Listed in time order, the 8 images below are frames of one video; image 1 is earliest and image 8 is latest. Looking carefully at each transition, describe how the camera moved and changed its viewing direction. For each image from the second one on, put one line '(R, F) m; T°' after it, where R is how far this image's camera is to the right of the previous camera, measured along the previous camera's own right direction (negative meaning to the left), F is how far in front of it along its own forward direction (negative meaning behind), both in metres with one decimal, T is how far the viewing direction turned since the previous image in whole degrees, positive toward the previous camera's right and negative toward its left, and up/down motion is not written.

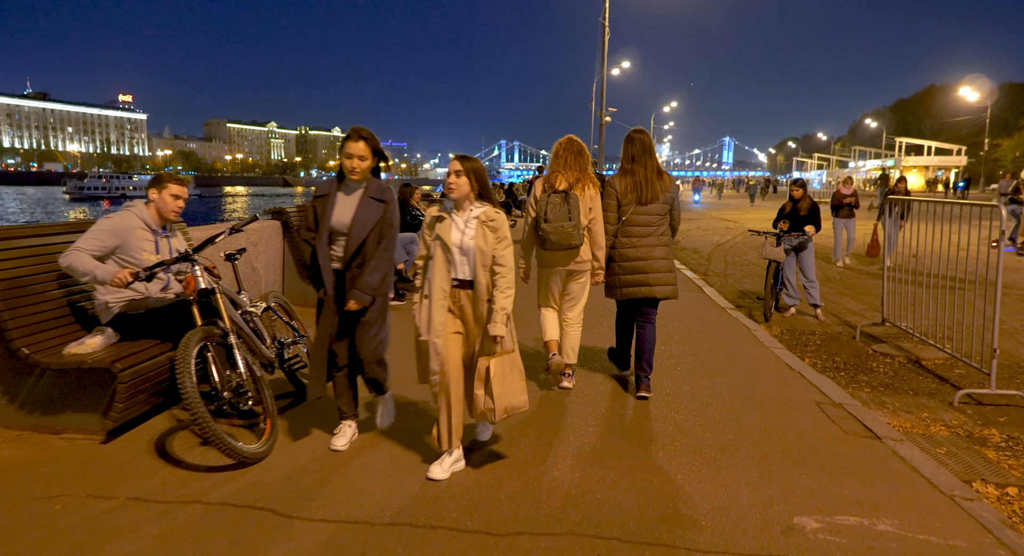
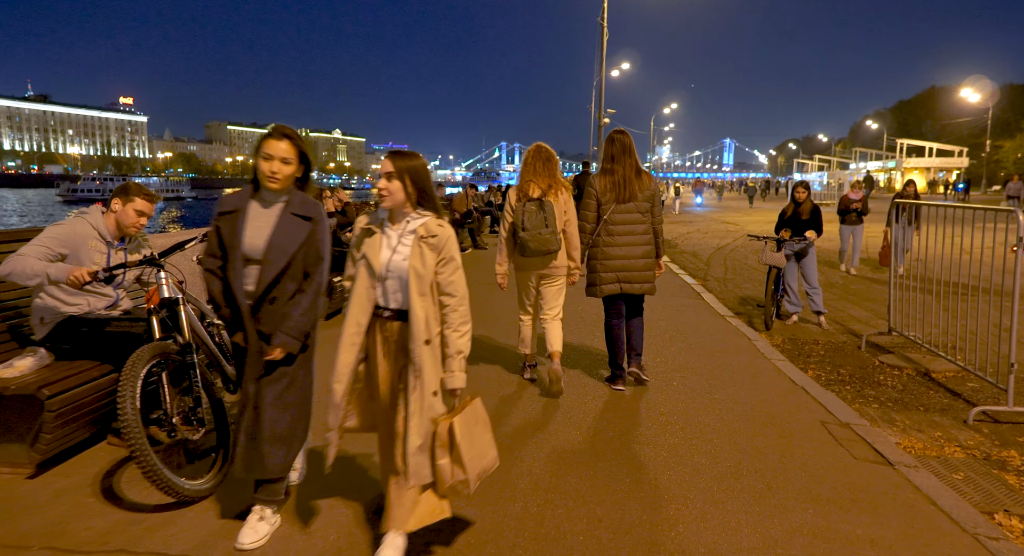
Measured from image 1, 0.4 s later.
(+0.1, +0.3) m; 0°
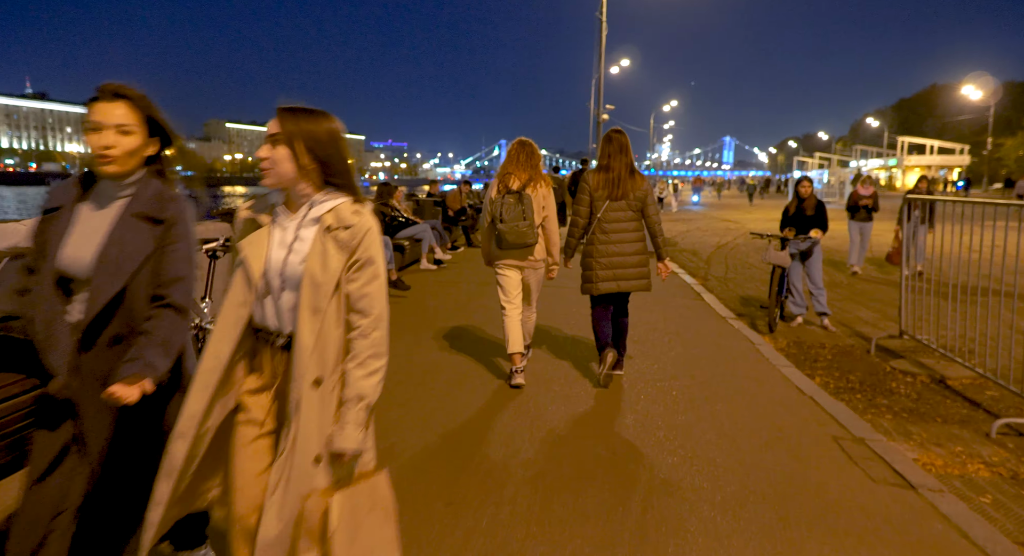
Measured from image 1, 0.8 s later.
(+0.1, +0.3) m; 0°
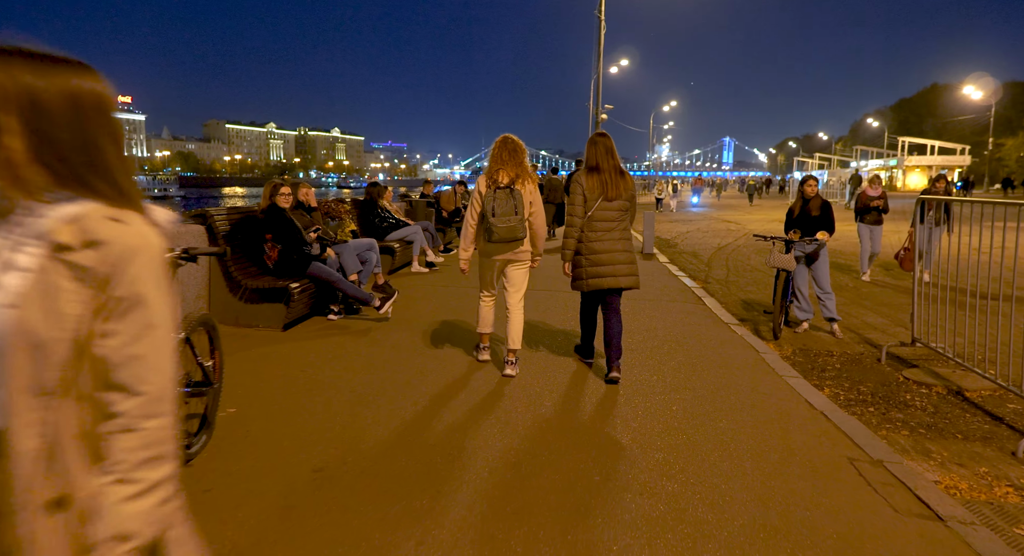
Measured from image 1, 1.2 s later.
(+0.1, +0.3) m; 0°
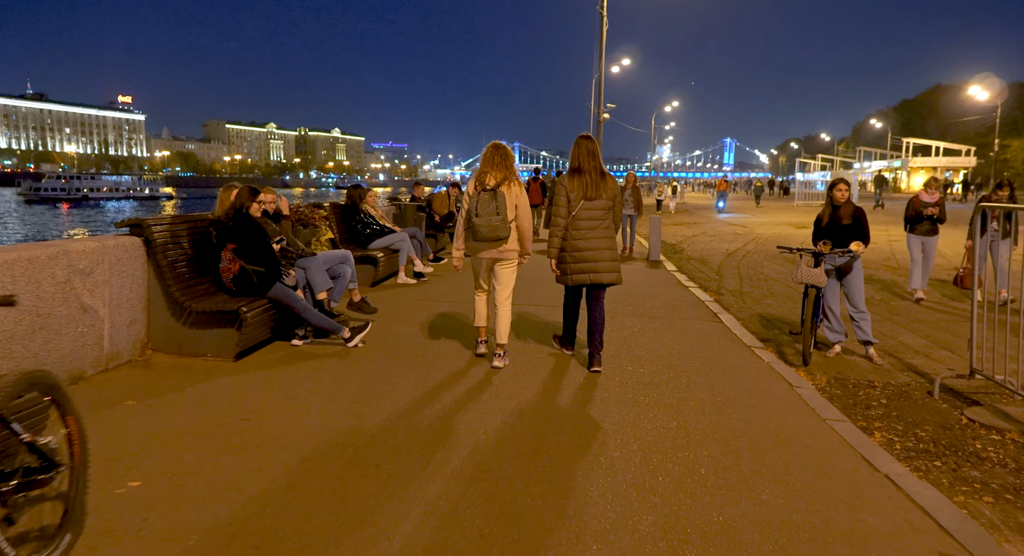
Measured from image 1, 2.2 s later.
(+0.1, +0.8) m; 0°
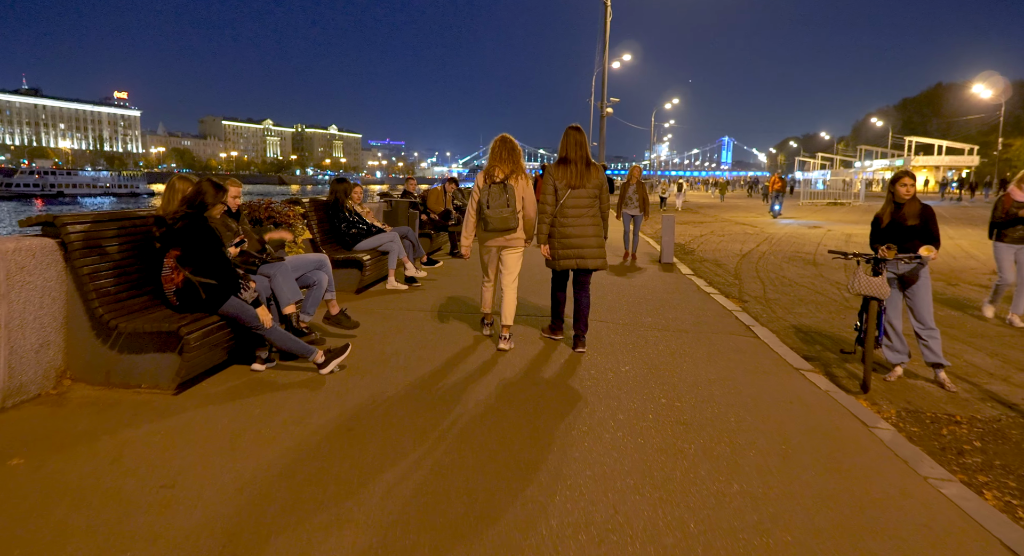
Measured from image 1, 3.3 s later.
(-0.1, +0.9) m; 0°
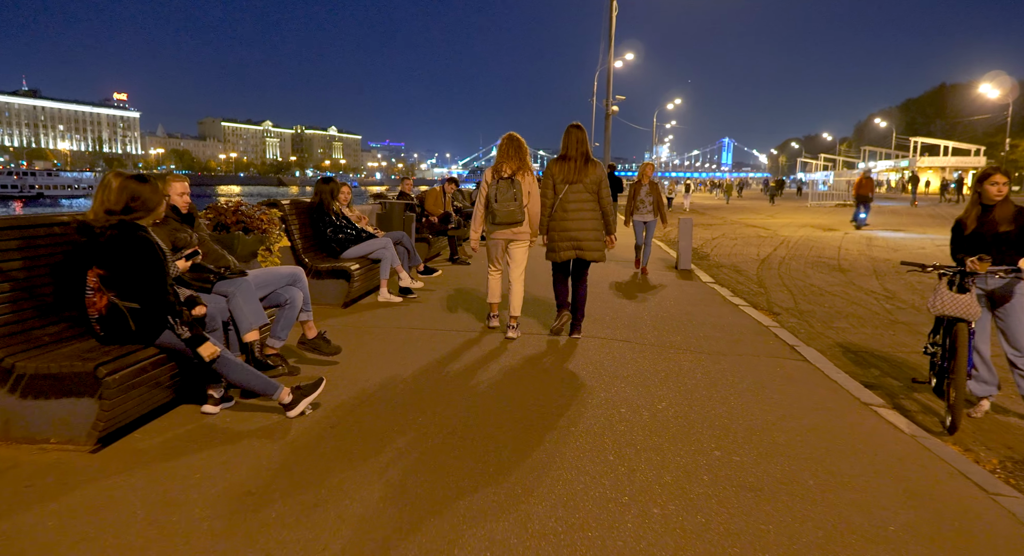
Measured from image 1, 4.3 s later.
(-0.1, +0.8) m; 0°
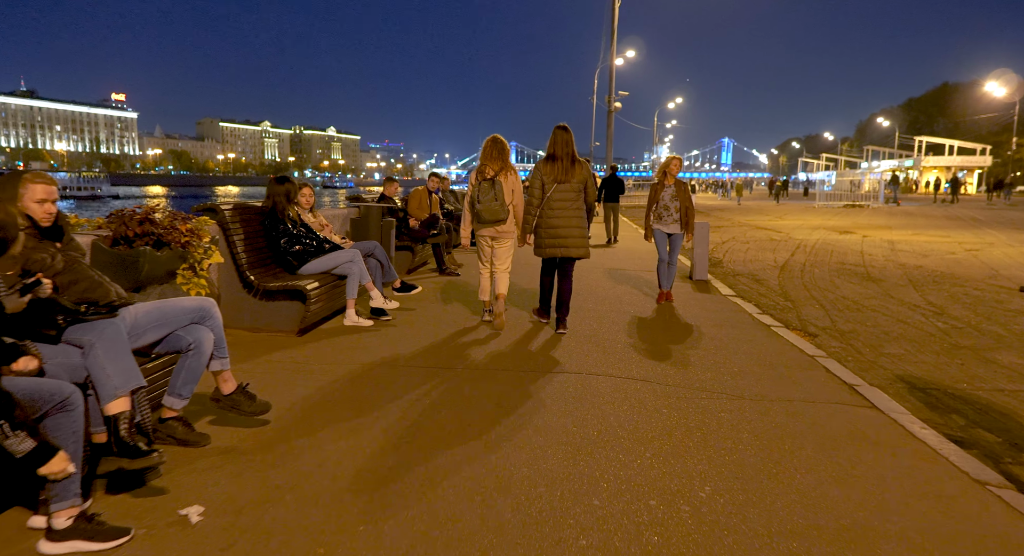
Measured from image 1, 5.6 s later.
(+0.1, +1.1) m; 0°
